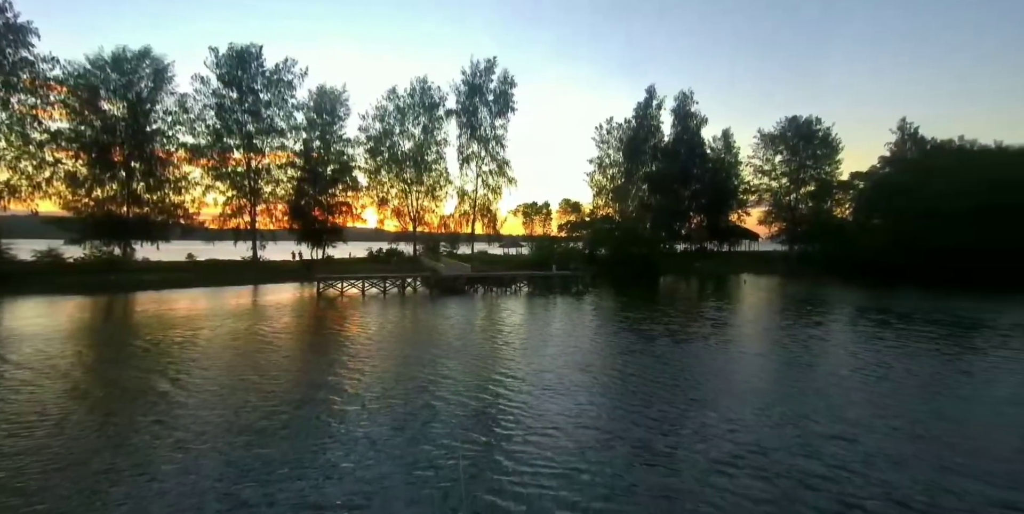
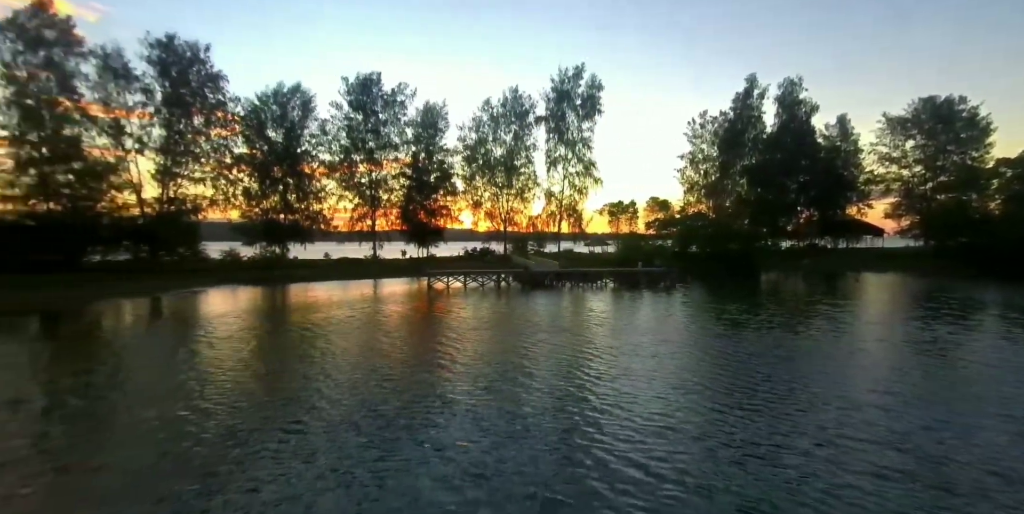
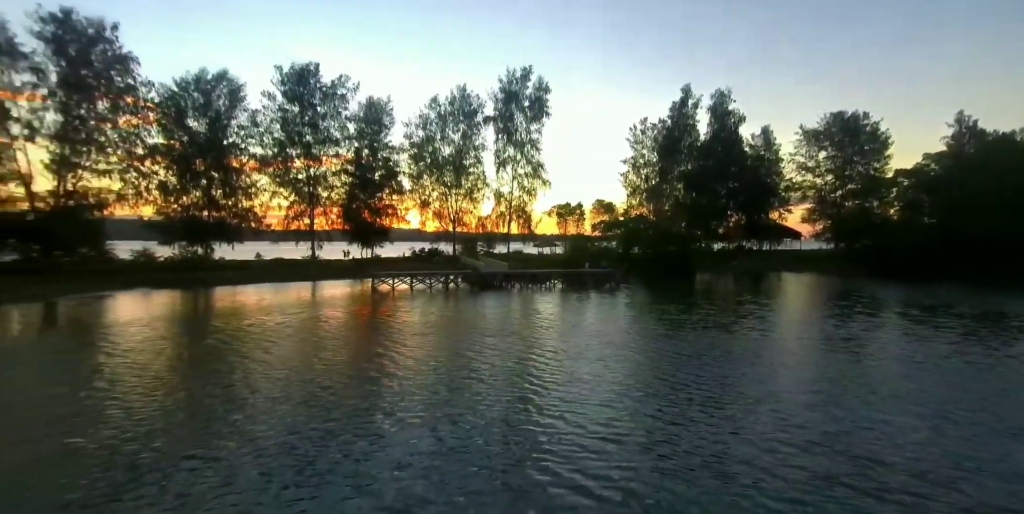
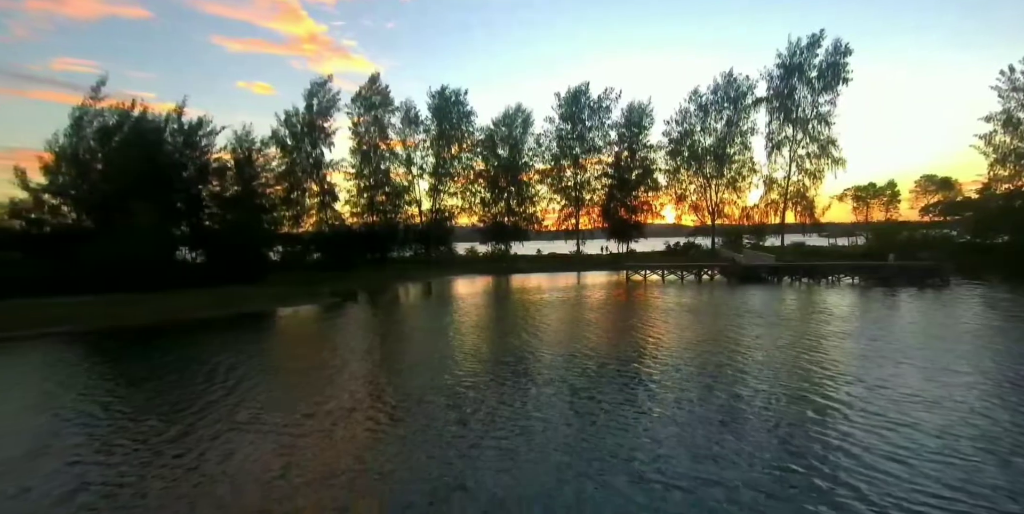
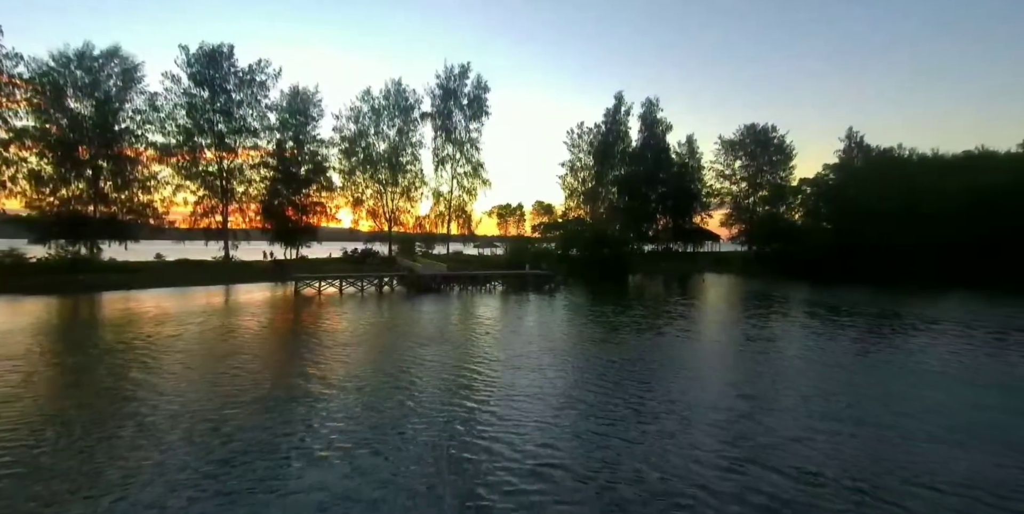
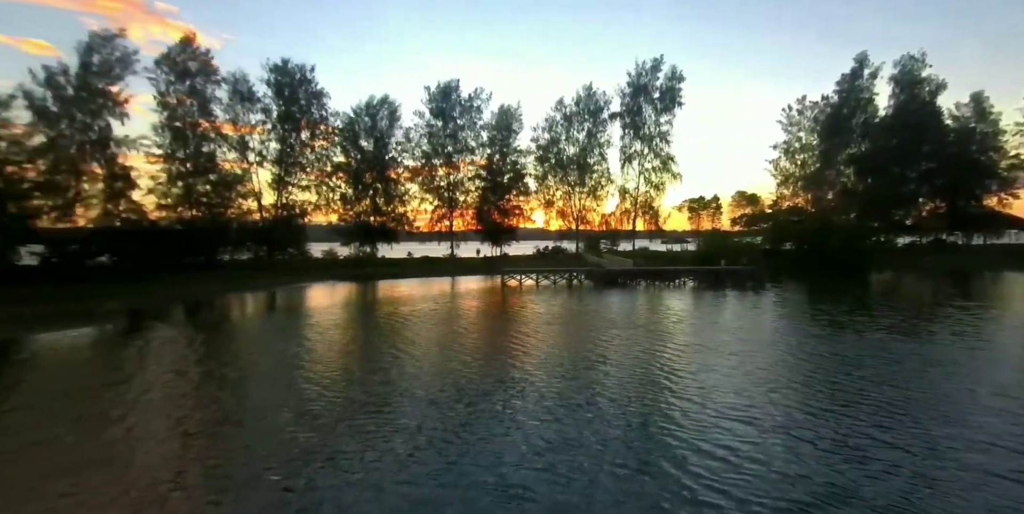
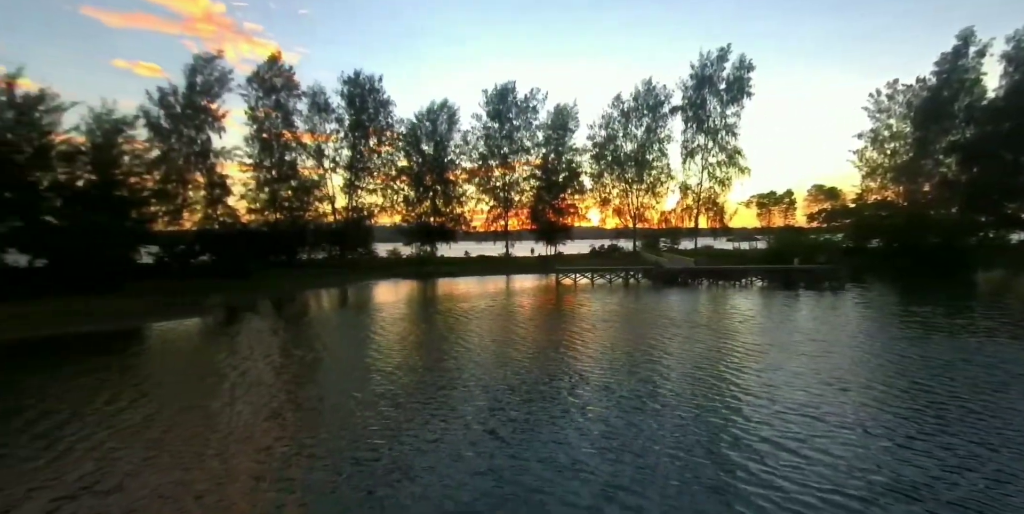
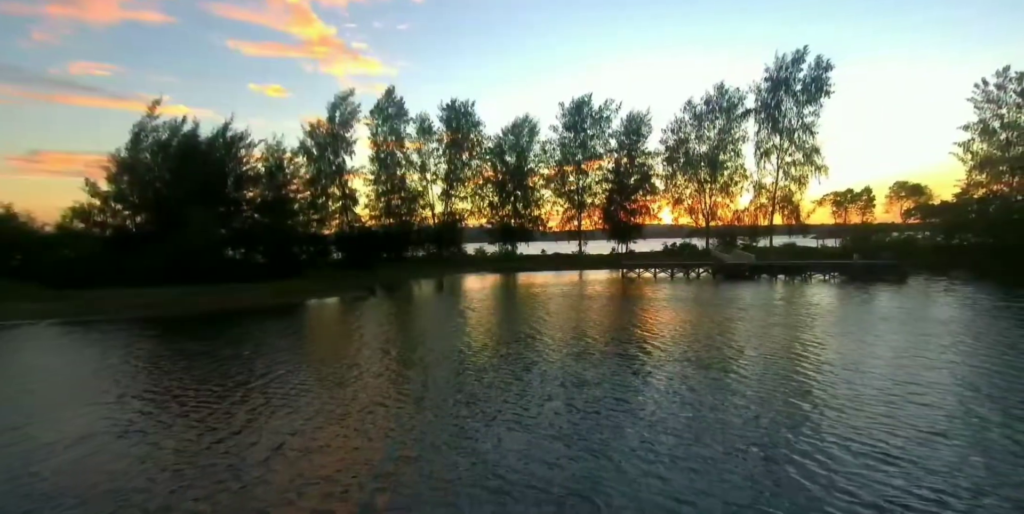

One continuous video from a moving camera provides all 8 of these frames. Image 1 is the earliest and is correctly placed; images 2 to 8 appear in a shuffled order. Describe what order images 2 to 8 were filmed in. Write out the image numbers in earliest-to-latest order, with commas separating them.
5, 3, 2, 6, 7, 4, 8
